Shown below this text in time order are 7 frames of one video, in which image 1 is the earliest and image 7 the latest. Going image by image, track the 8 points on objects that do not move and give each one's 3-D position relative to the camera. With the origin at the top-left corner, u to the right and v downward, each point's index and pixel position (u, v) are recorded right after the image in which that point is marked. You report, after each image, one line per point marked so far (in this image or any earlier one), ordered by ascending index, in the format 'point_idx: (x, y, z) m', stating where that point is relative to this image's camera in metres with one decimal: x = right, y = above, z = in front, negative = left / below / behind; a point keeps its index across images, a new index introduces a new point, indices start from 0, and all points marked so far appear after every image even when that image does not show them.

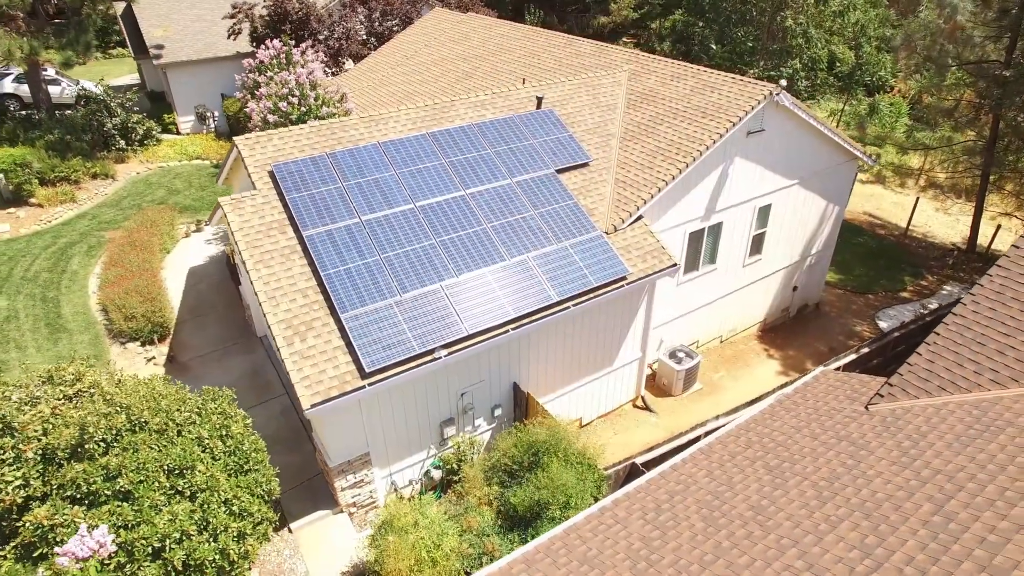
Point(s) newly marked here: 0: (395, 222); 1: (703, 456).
0: (-2.2, +1.2, +11.4) m
1: (+2.7, -2.4, +8.7) m
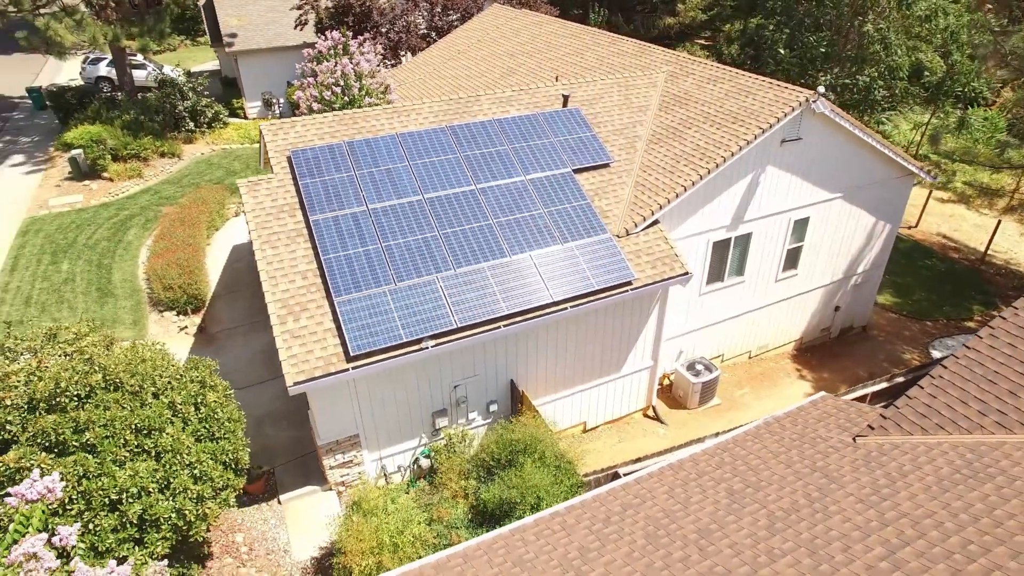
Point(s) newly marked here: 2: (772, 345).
0: (-2.1, +1.4, +11.6) m
1: (+2.1, -2.5, +8.4) m
2: (+7.2, -1.6, +17.3) m
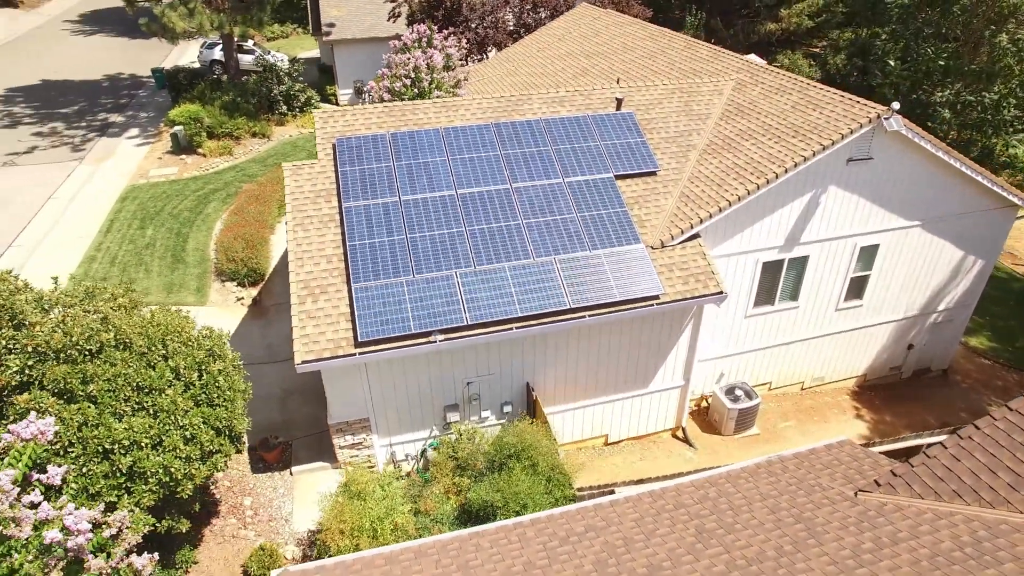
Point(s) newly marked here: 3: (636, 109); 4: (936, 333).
0: (-1.5, +1.6, +11.7) m
1: (+1.8, -2.7, +8.0) m
2: (+8.2, -2.3, +16.0) m
3: (+2.8, +4.1, +14.1) m
4: (+11.2, -1.2, +16.3) m
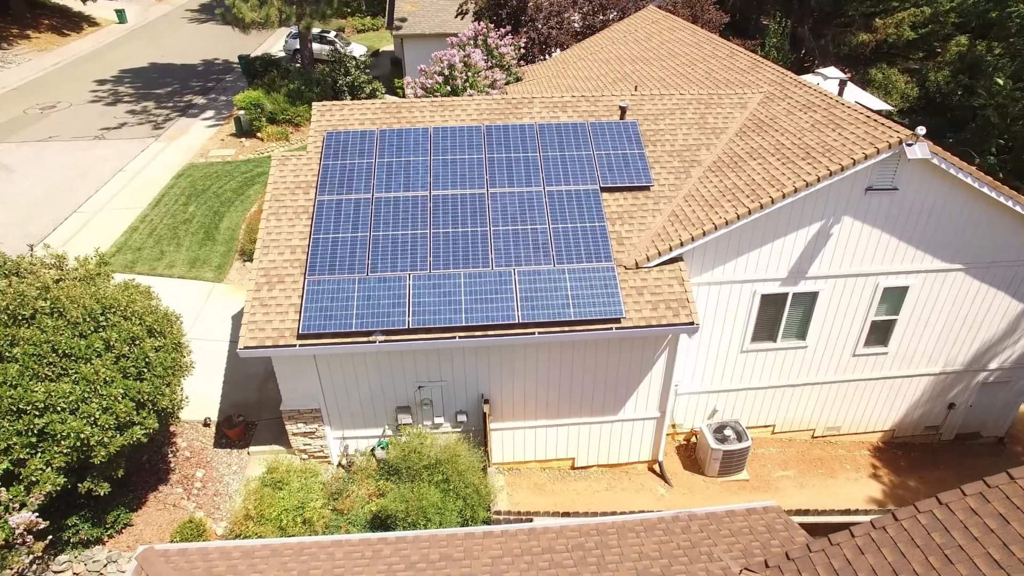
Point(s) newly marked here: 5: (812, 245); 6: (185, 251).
0: (-2.1, +1.6, +11.6) m
1: (+0.2, -3.0, +7.5) m
2: (+7.8, -3.3, +14.4) m
3: (+2.9, +3.6, +13.2) m
4: (+10.9, -2.4, +14.1) m
5: (+5.6, +0.8, +11.5) m
6: (-9.1, +1.1, +17.1) m
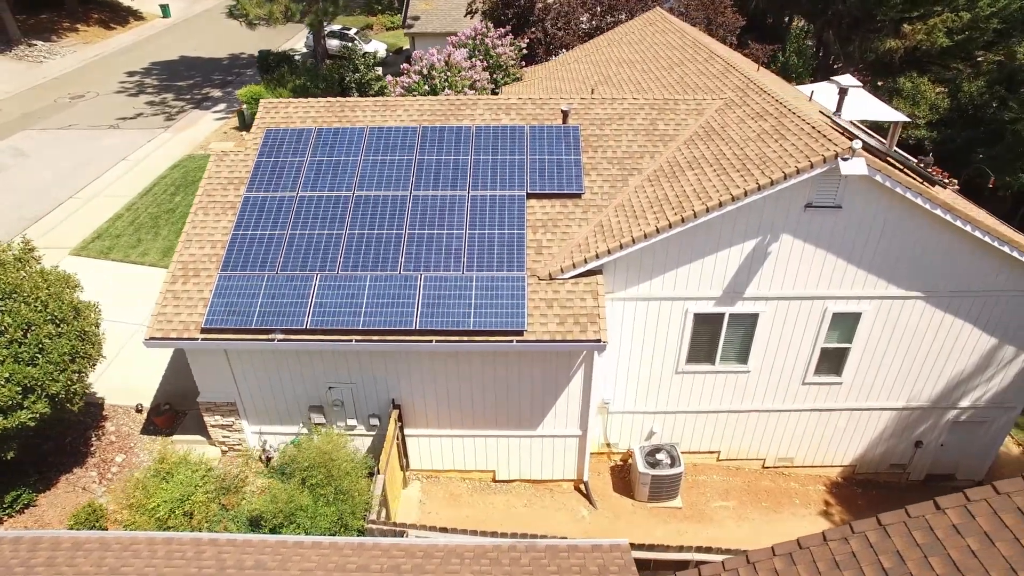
0: (-3.5, +1.6, +11.6) m
1: (-1.9, -3.1, +7.2) m
2: (+6.3, -3.8, +13.4) m
3: (+1.6, +3.4, +12.7) m
4: (+9.4, -3.1, +12.9) m
5: (+4.1, +0.4, +10.8) m
6: (-10.0, +1.4, +17.6) m
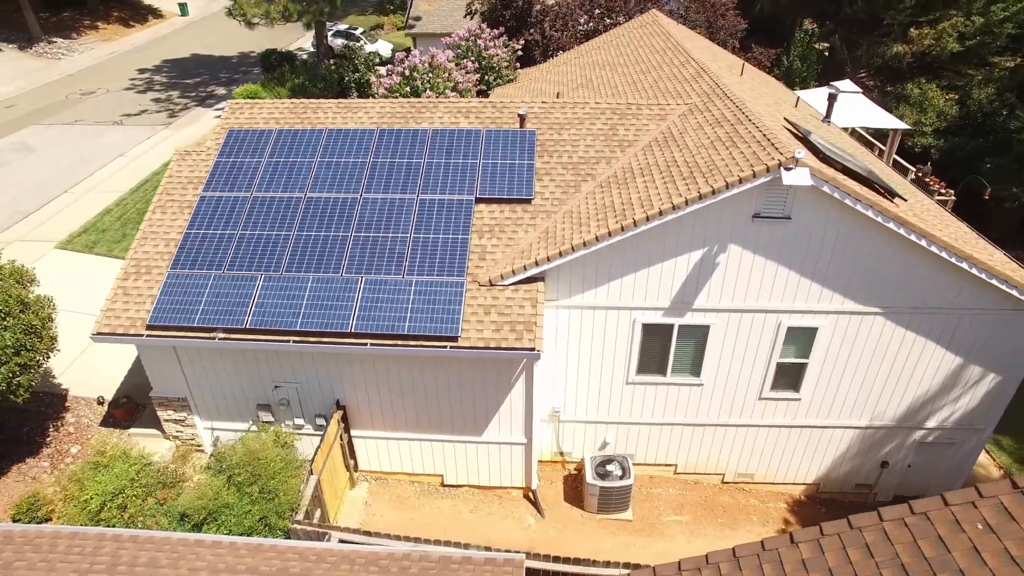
0: (-4.4, +1.6, +11.6) m
1: (-3.1, -3.1, +7.2) m
2: (+5.3, -4.0, +13.1) m
3: (+0.8, +3.3, +12.6) m
4: (+8.4, -3.4, +12.5) m
5: (+3.1, +0.2, +10.6) m
6: (-10.7, +1.6, +18.0) m
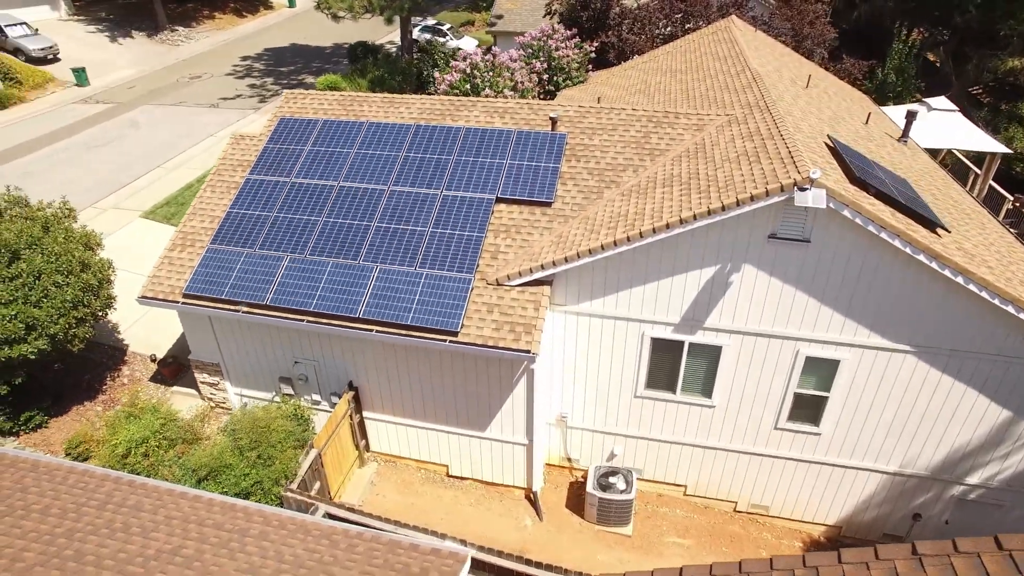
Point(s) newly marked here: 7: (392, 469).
0: (-3.9, +1.9, +12.3) m
1: (-3.7, -2.8, +7.8) m
2: (+5.3, -4.5, +12.4) m
3: (+1.5, +3.2, +12.5) m
4: (+8.4, -4.1, +11.4) m
5: (+3.2, -0.1, +10.2) m
6: (-9.3, +2.5, +19.5) m
7: (-2.5, -3.8, +12.8) m
